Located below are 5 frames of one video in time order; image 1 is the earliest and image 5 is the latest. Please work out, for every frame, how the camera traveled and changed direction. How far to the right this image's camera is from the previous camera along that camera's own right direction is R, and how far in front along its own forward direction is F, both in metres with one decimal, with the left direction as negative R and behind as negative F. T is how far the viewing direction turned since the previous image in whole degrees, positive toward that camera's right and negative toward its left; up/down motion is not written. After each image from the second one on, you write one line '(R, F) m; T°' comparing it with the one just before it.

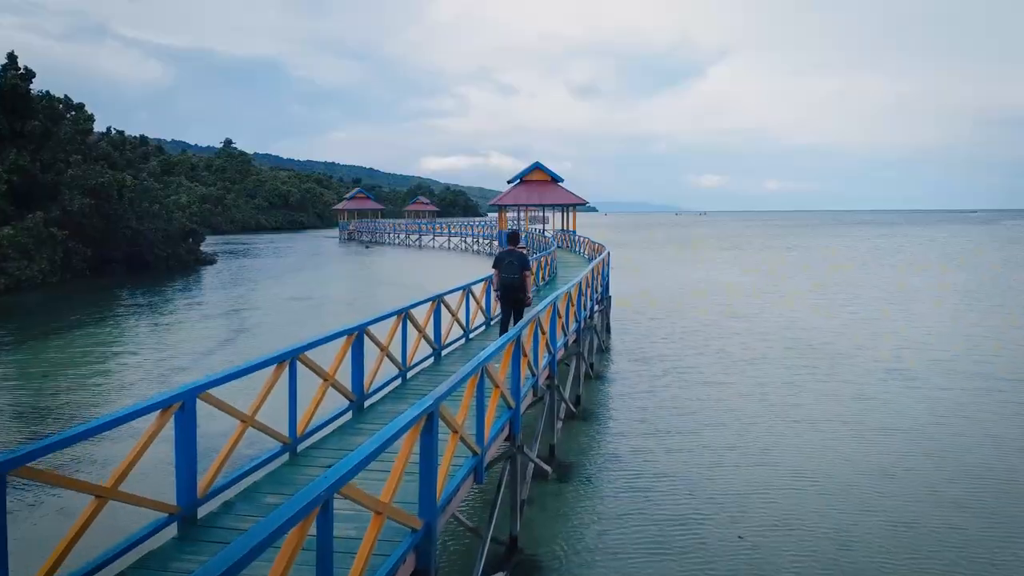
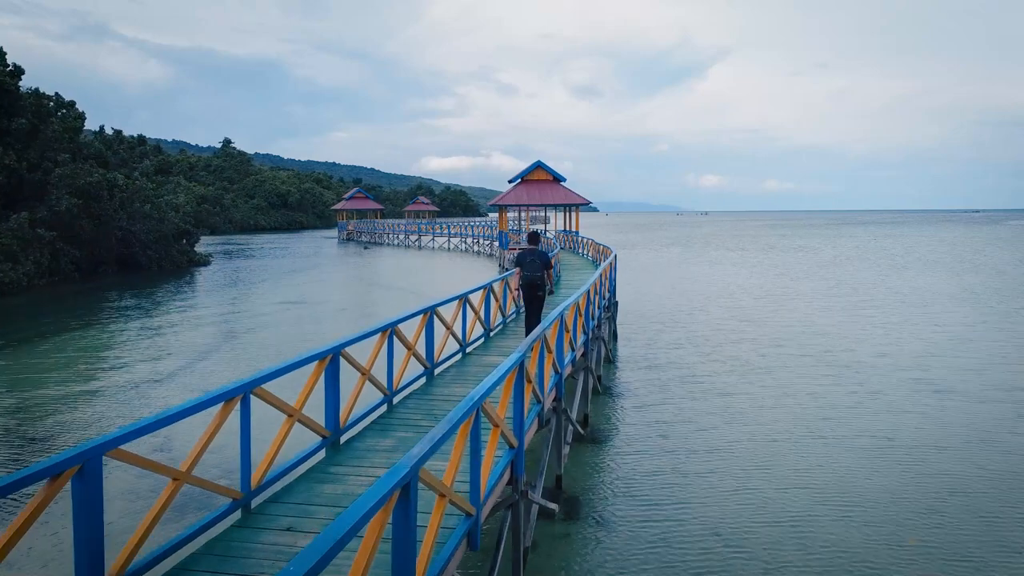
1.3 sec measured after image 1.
(0.0, +0.9) m; 0°
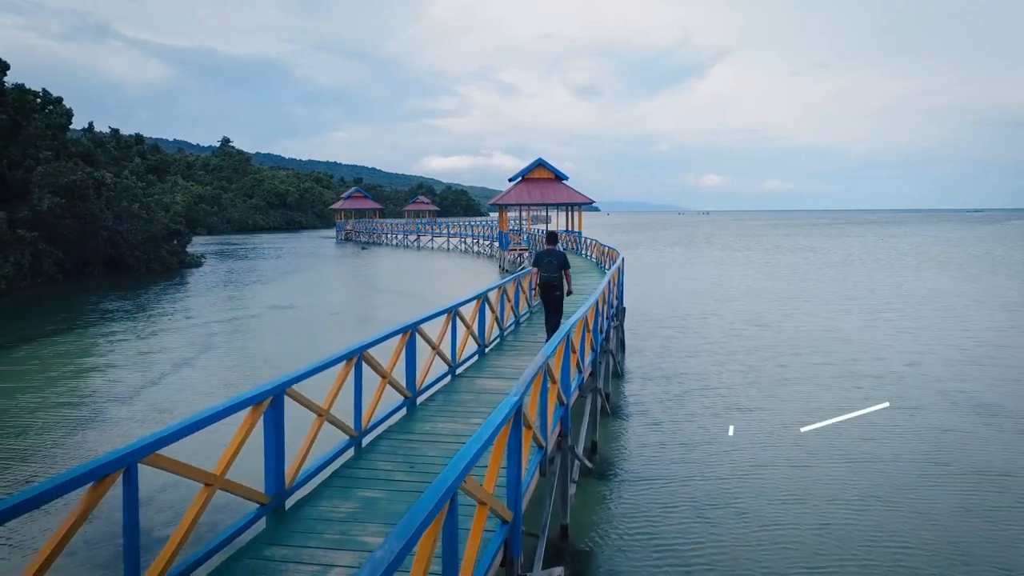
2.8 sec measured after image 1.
(0.0, +1.2) m; 0°
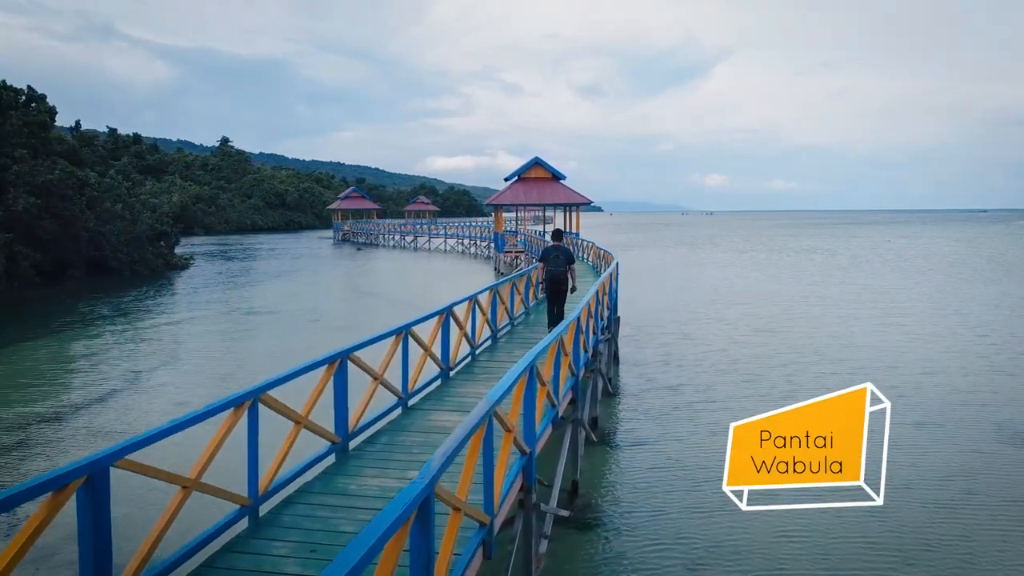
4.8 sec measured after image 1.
(+0.3, +1.1) m; 0°
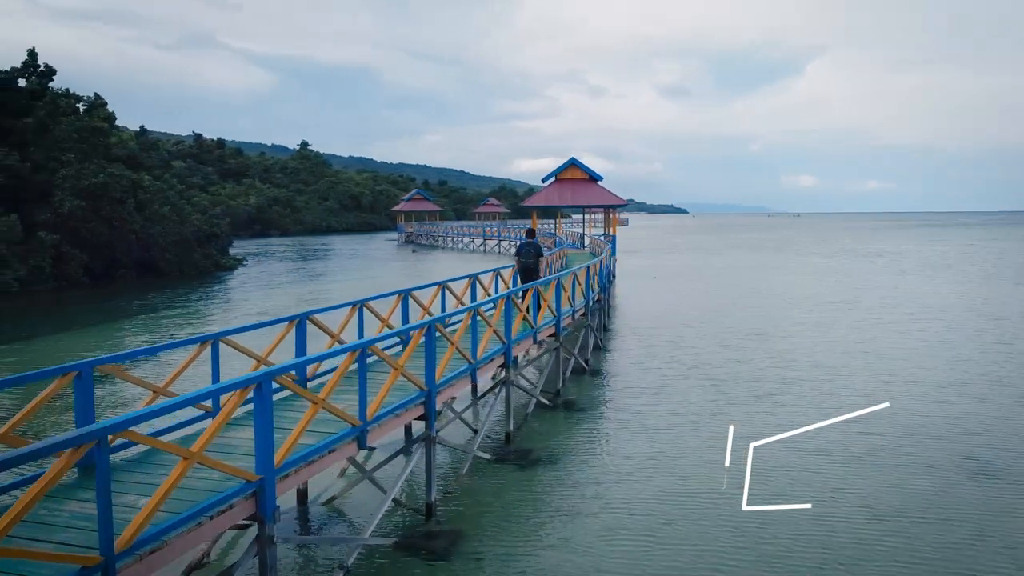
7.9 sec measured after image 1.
(+2.0, +0.7) m; -6°
